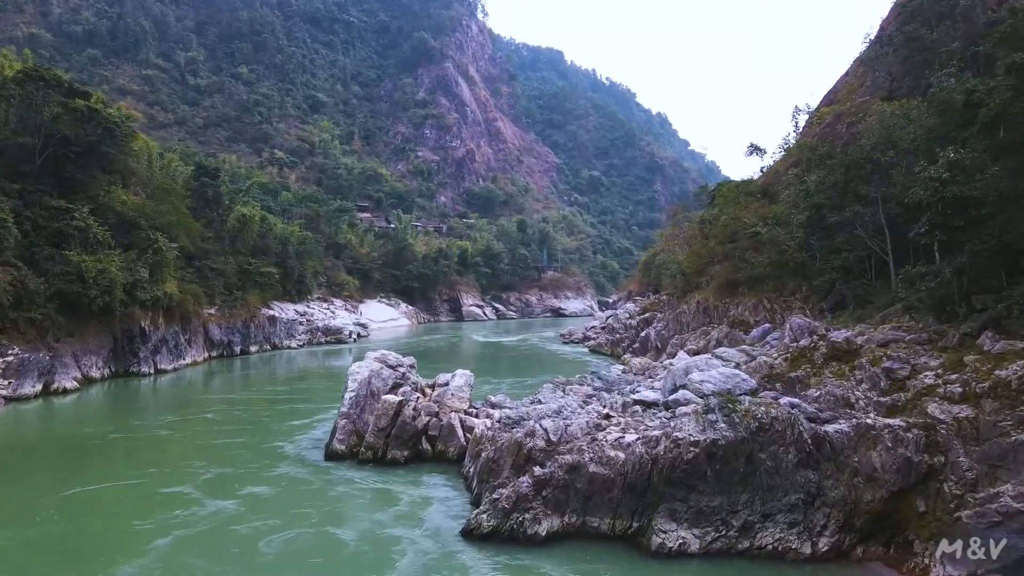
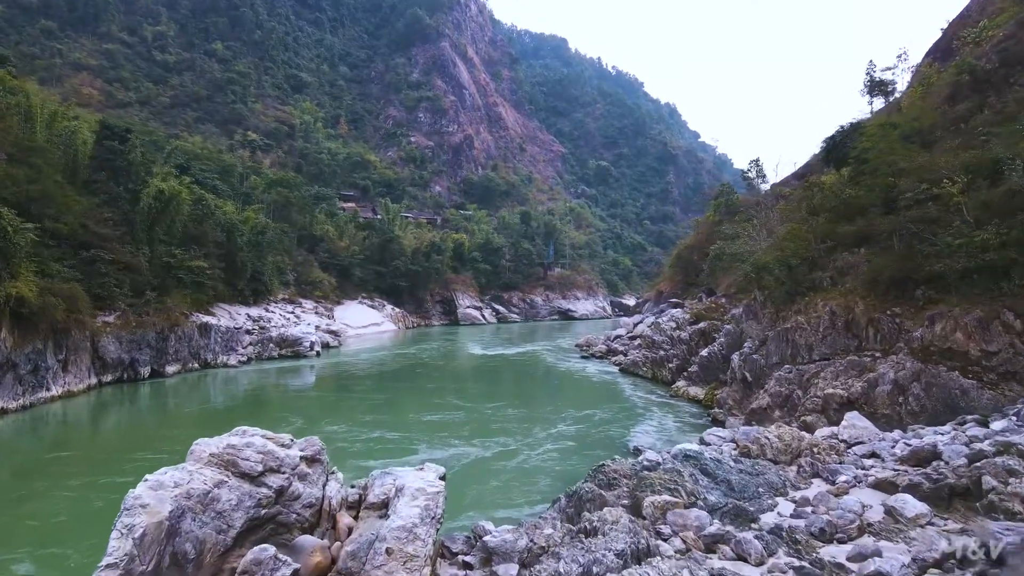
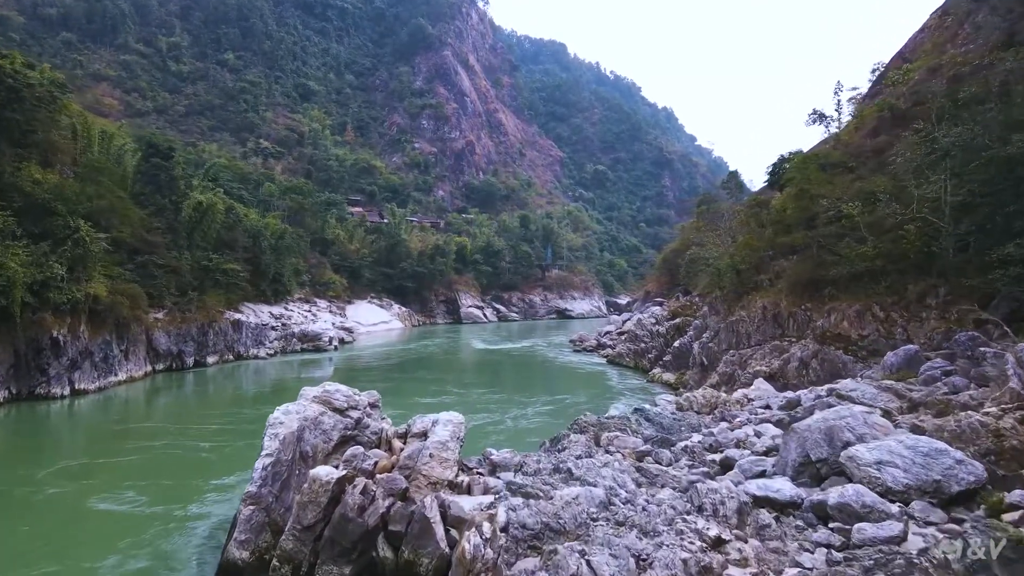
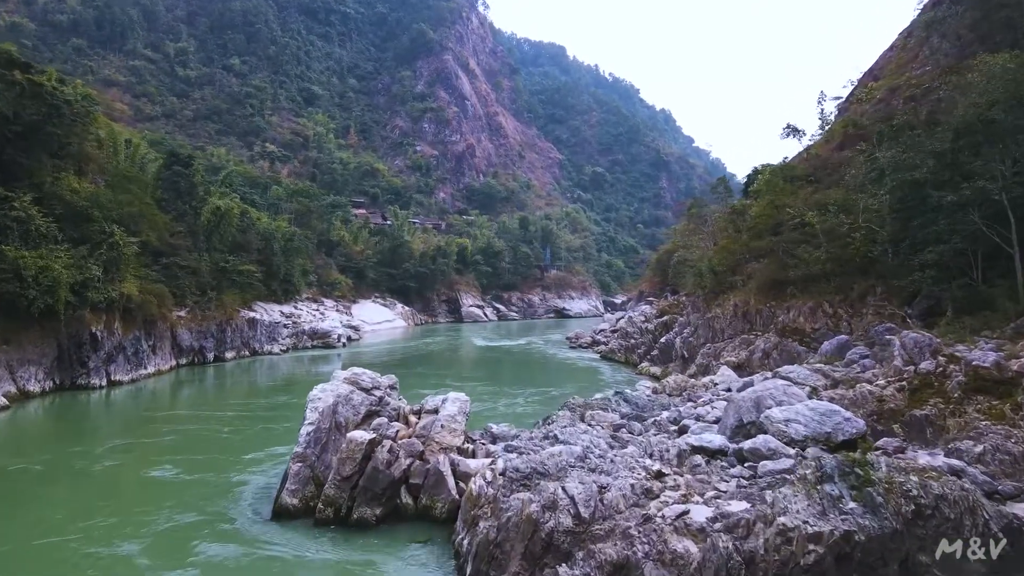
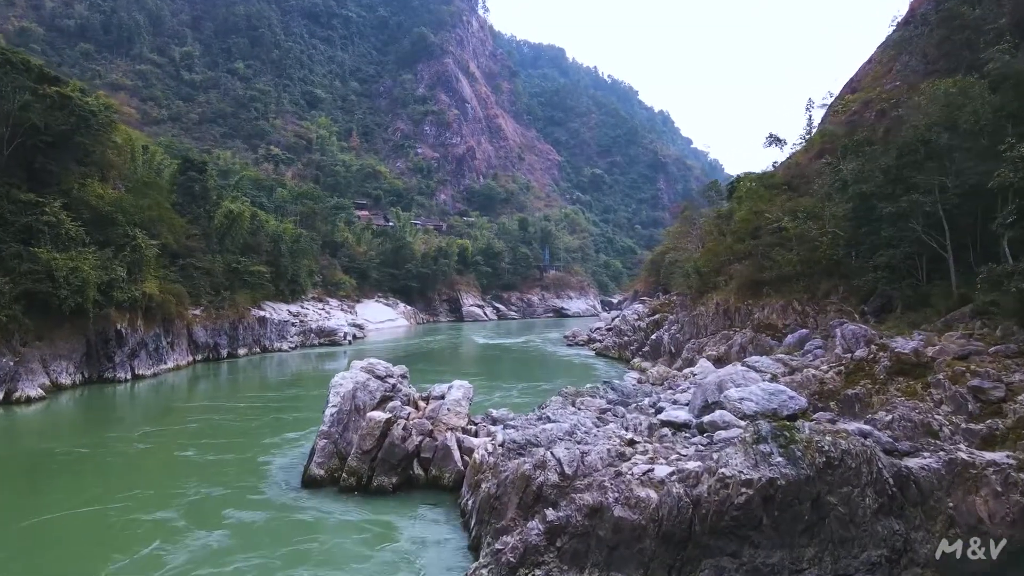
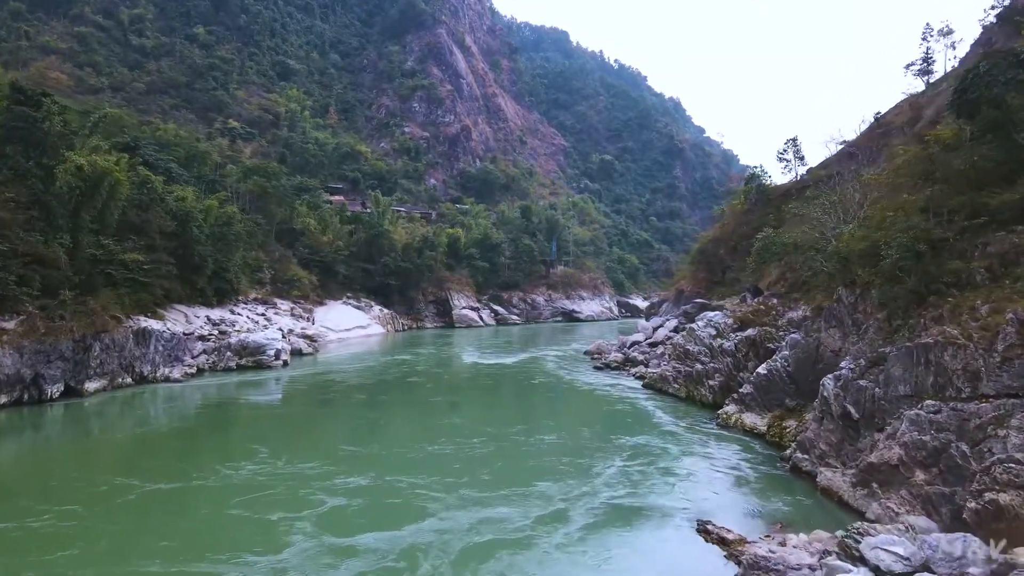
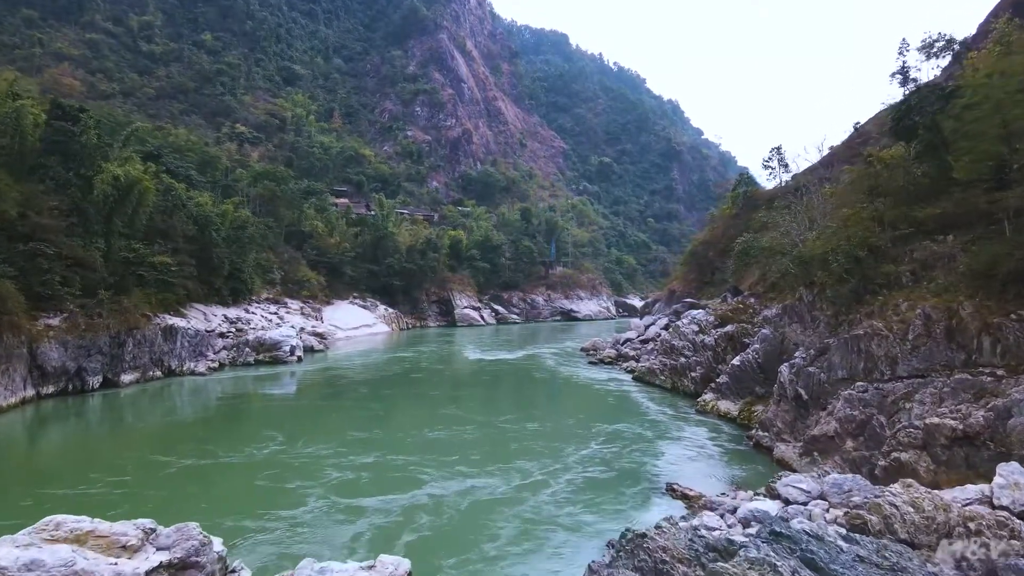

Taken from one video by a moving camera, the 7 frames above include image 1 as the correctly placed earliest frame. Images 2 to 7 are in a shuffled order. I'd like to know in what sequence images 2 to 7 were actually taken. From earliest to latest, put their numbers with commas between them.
5, 4, 3, 2, 7, 6
